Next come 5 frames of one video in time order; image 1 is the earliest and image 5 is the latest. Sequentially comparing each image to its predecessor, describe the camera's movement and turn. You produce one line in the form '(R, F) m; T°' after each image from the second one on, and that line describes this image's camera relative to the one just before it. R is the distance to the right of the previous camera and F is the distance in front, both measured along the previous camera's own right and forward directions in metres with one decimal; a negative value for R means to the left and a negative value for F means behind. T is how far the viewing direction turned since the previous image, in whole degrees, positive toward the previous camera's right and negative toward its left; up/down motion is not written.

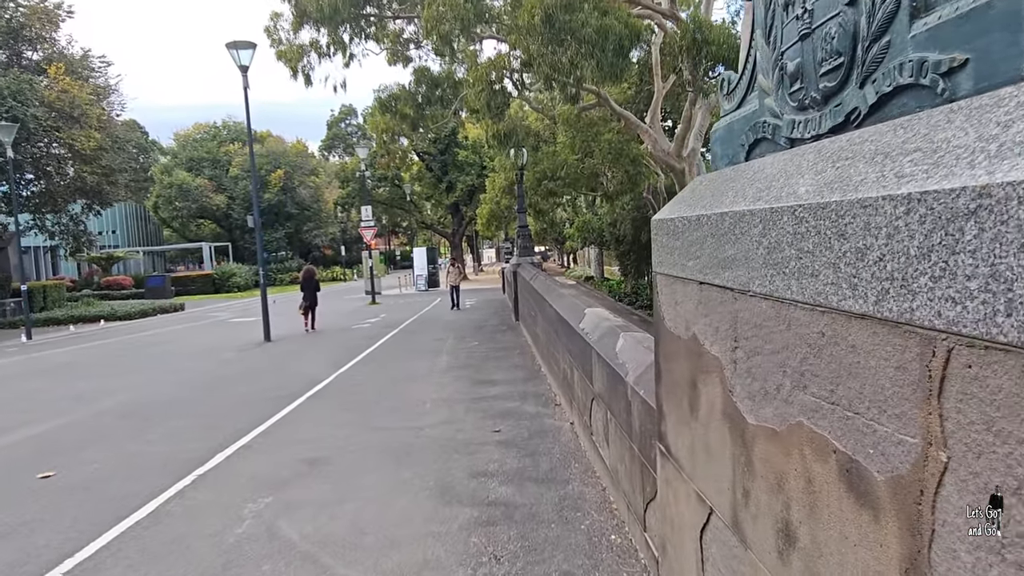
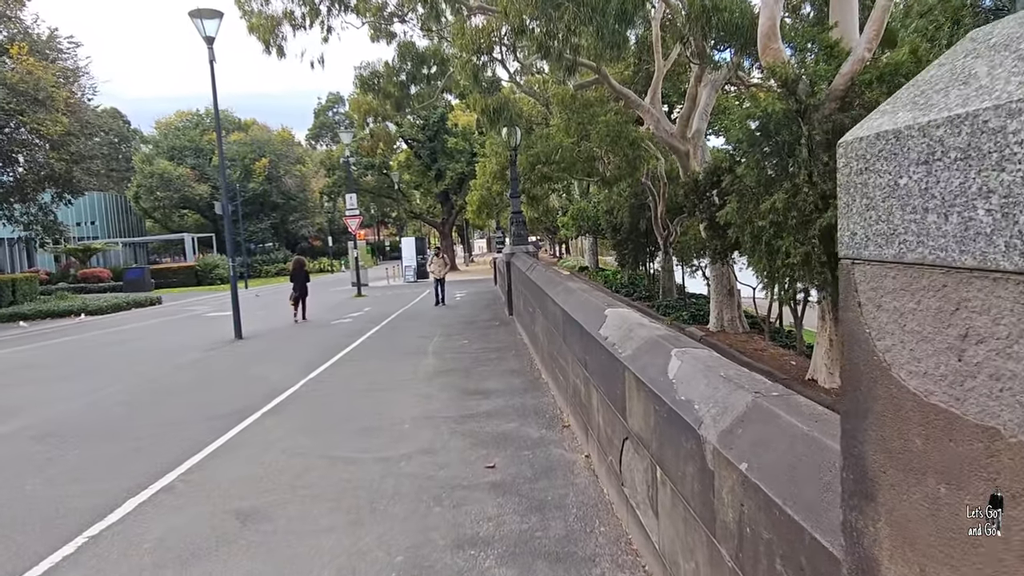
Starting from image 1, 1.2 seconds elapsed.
(0.0, +1.0) m; +1°
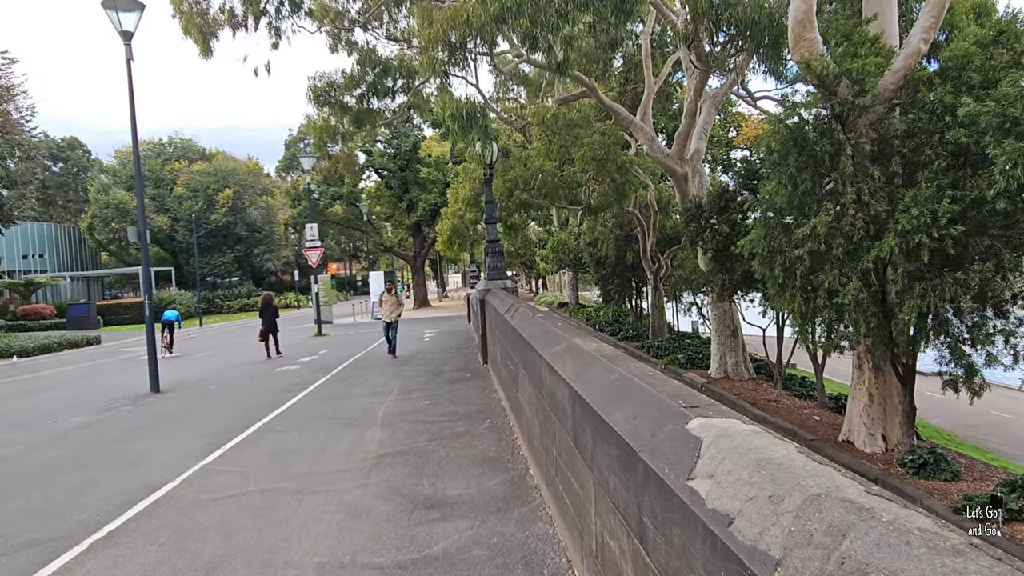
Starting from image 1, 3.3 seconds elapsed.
(0.0, +1.8) m; +2°
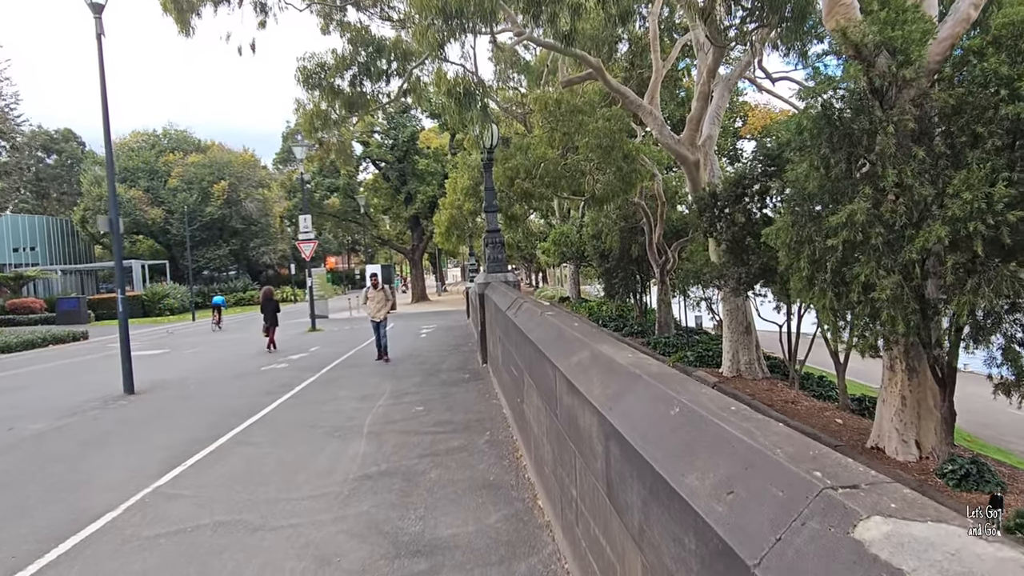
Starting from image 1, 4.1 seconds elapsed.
(0.0, +0.7) m; 0°
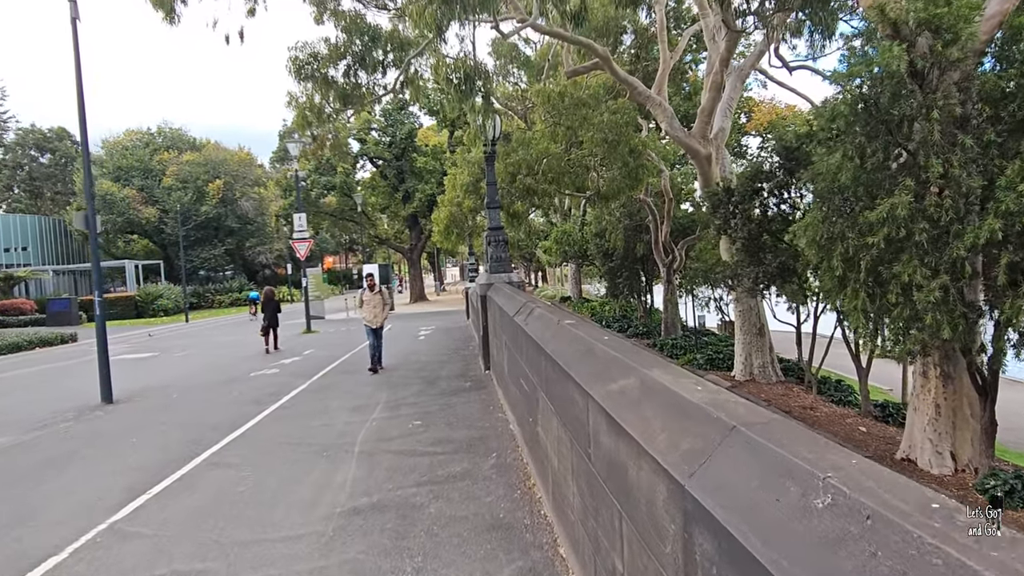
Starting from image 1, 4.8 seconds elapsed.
(-0.1, +0.6) m; 0°
